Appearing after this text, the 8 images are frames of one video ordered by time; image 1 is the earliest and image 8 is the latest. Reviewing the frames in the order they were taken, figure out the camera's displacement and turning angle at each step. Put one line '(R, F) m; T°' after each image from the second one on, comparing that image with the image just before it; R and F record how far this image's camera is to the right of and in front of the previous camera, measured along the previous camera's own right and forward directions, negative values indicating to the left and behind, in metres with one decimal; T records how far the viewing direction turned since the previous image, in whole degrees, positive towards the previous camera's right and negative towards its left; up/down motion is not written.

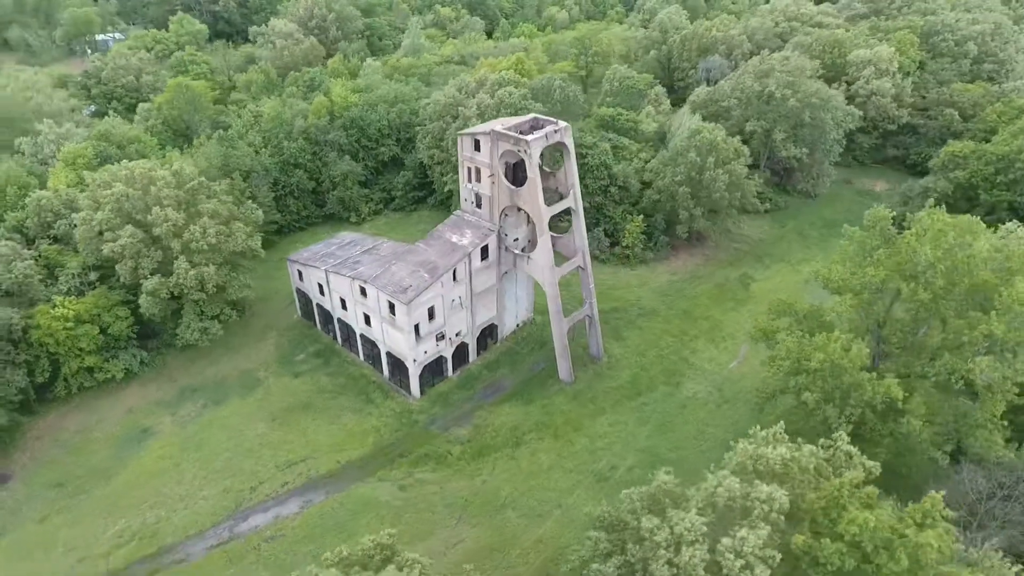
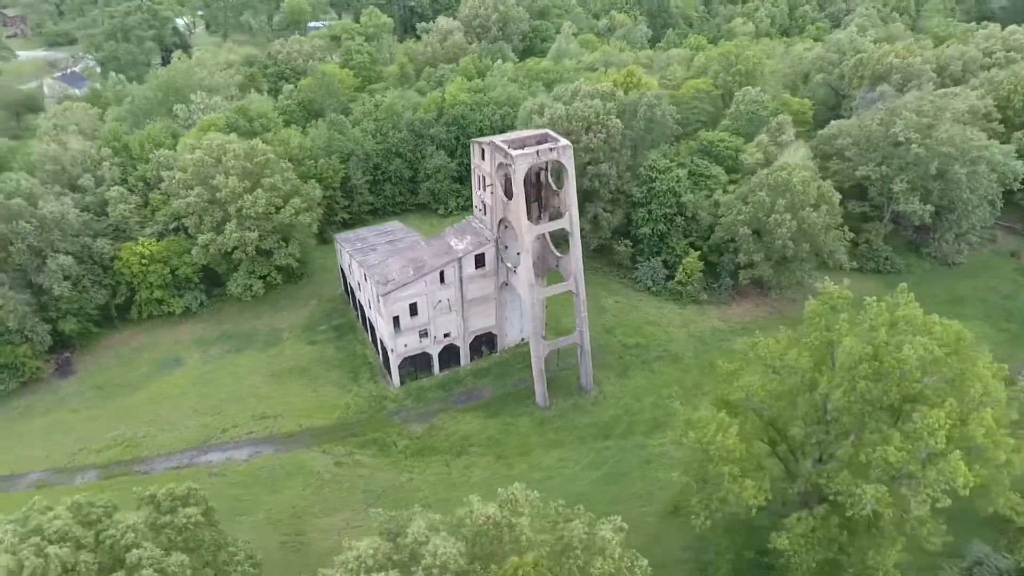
(+13.1, +2.1) m; -17°
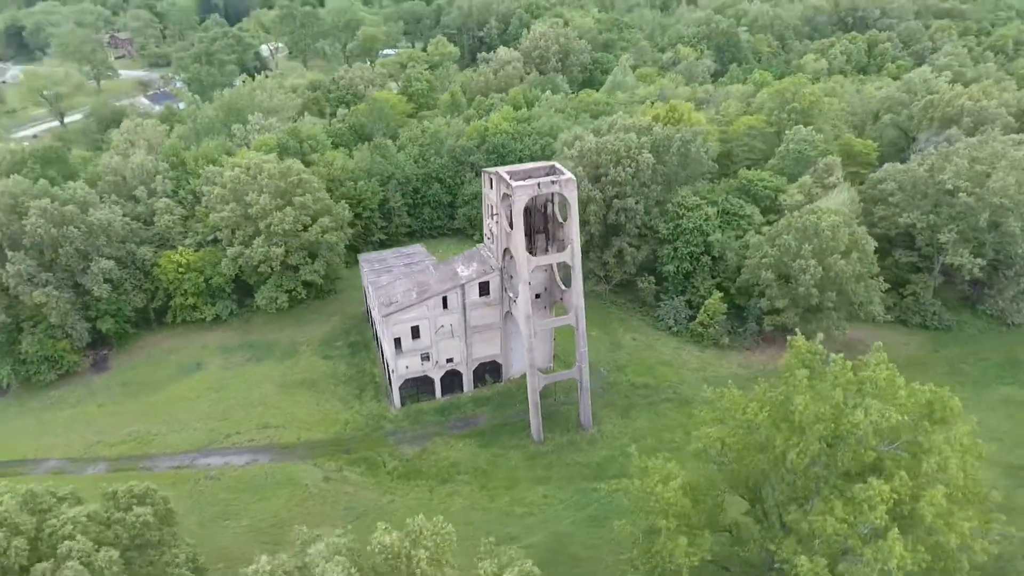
(+4.5, +0.3) m; -6°
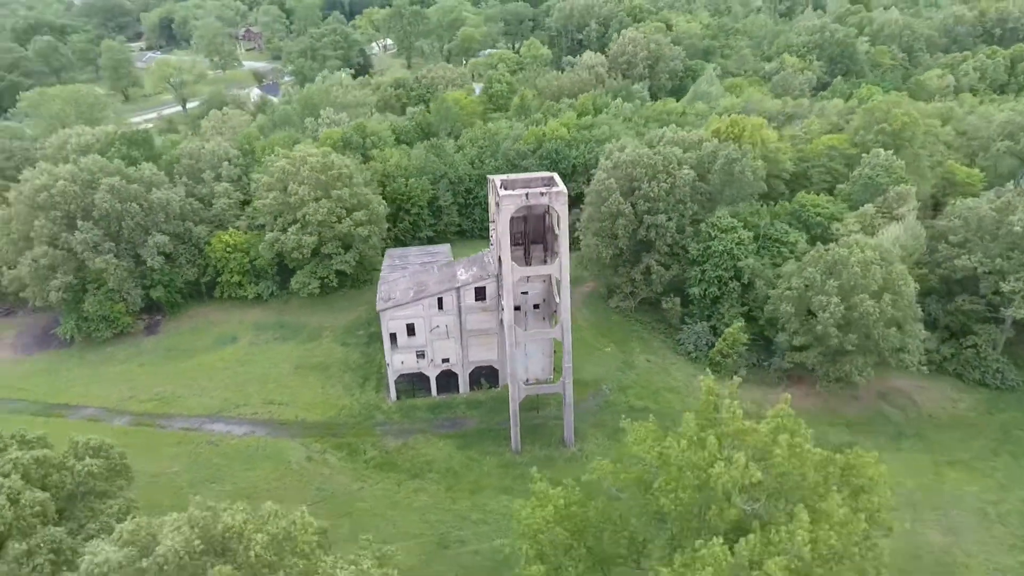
(+7.5, +0.5) m; -10°
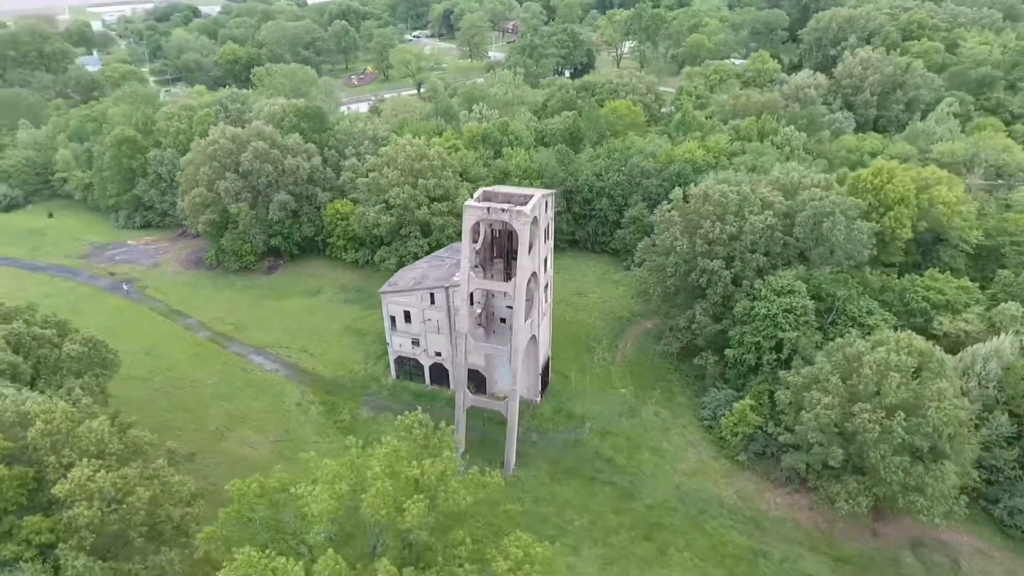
(+17.6, +3.6) m; -23°
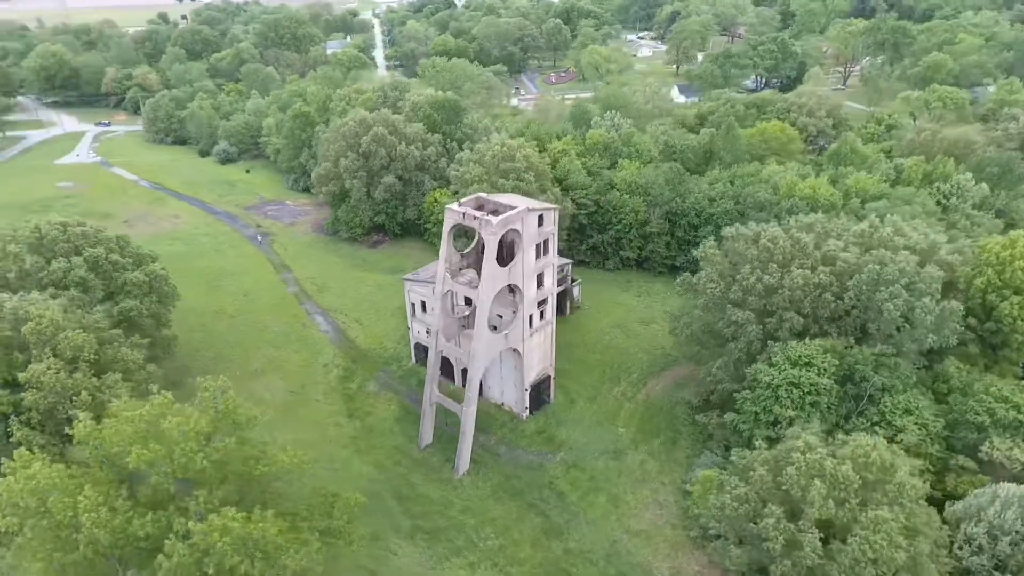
(+14.8, +2.7) m; -20°
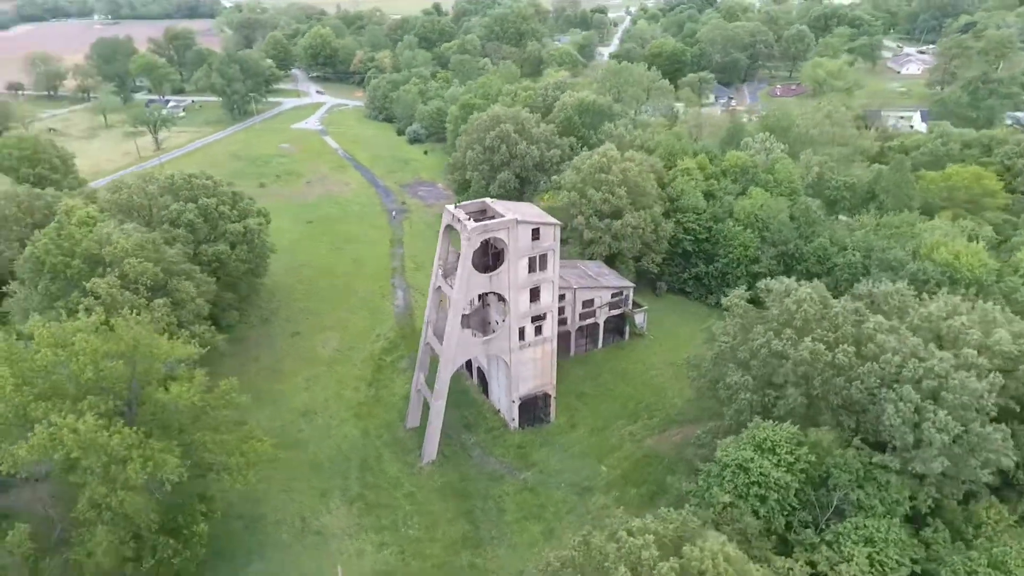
(+15.1, +2.7) m; -21°
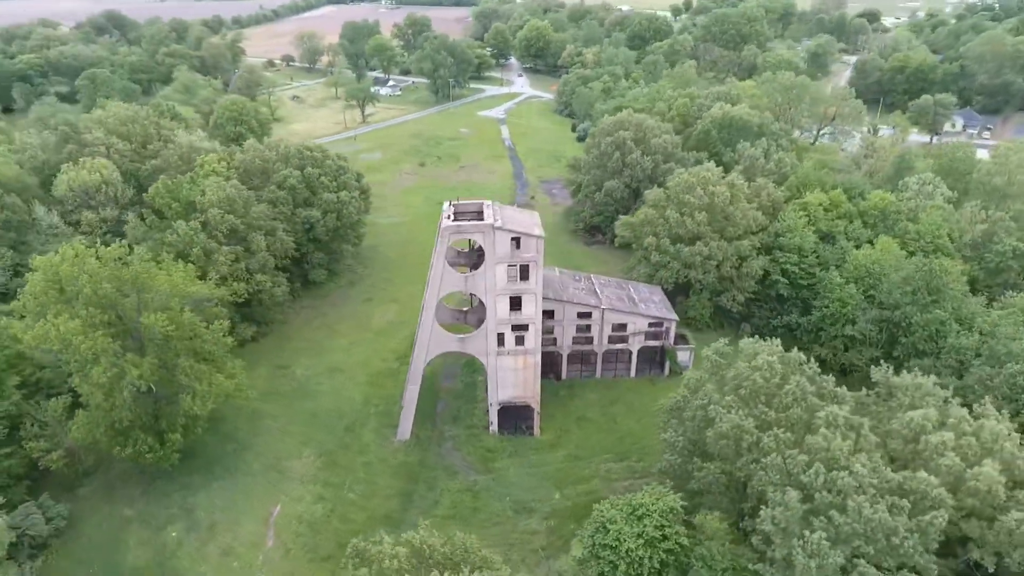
(+15.4, +2.7) m; -20°
